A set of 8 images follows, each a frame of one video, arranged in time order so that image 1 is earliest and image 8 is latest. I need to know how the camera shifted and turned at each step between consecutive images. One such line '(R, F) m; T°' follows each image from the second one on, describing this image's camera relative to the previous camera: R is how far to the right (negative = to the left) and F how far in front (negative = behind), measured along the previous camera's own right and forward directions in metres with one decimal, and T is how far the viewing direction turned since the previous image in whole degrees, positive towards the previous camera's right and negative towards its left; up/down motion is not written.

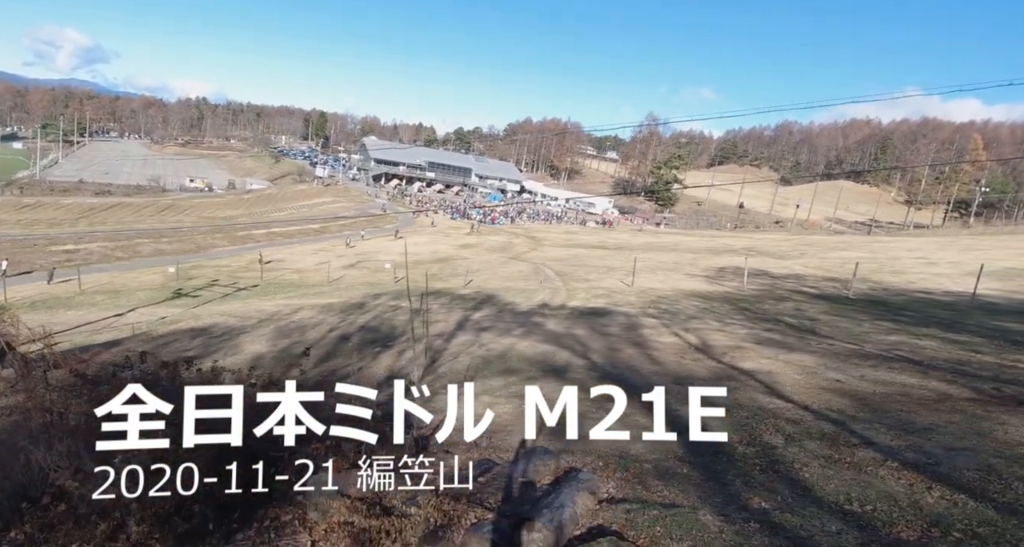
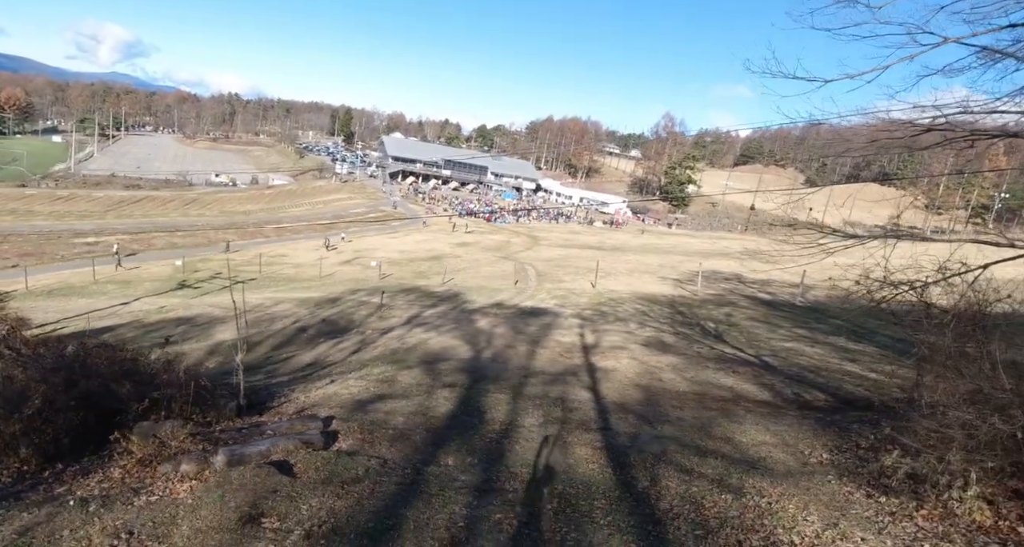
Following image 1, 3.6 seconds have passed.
(+3.2, -1.8) m; -3°
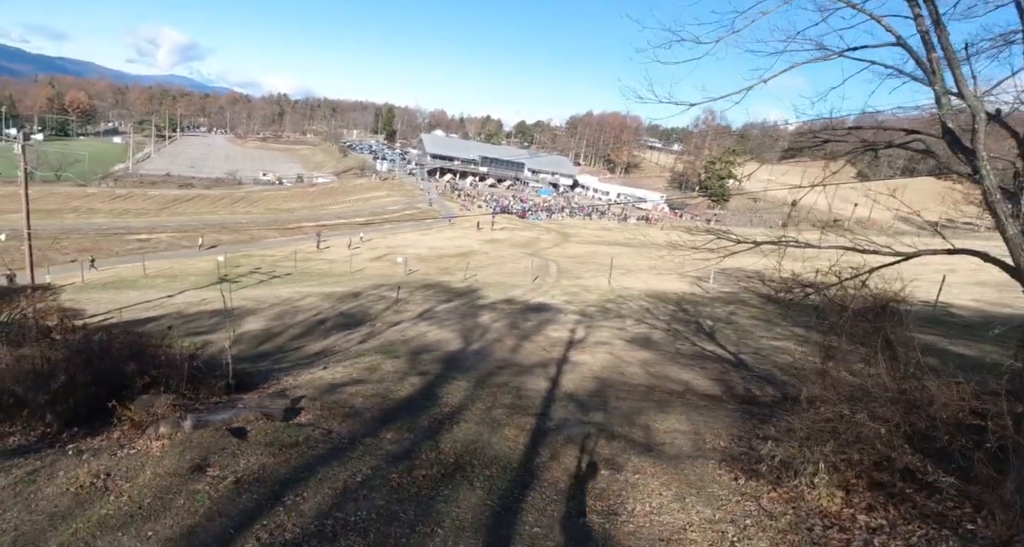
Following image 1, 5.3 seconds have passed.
(+1.6, -1.0) m; -5°
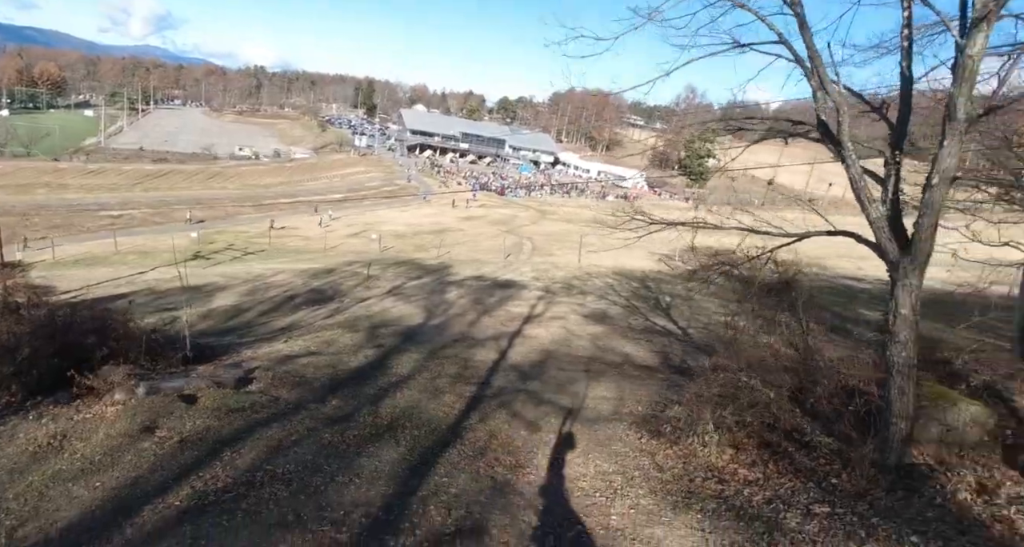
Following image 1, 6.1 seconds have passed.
(+0.7, -0.6) m; +2°
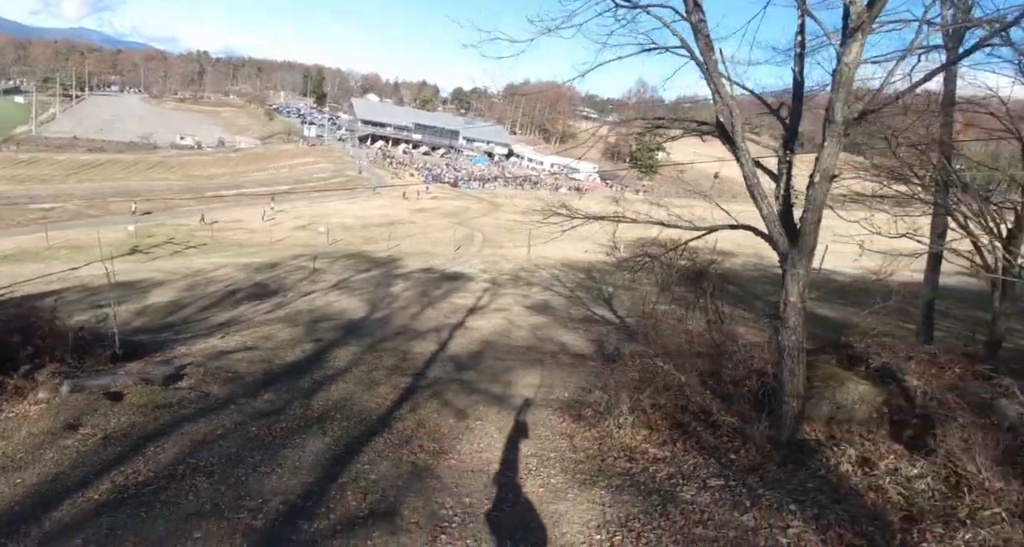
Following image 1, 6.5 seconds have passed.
(+0.4, -0.3) m; +4°
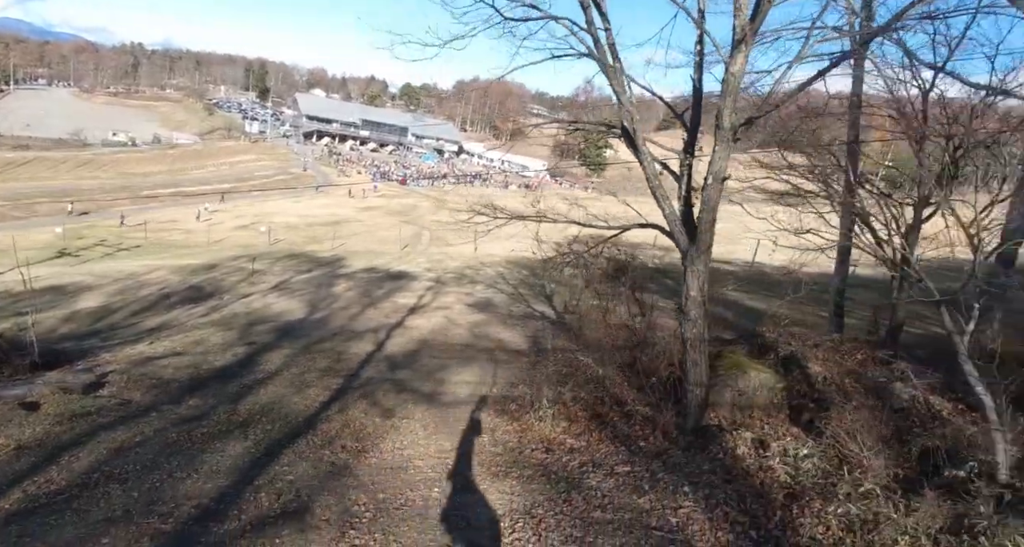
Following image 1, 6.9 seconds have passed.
(+0.4, -0.3) m; +5°
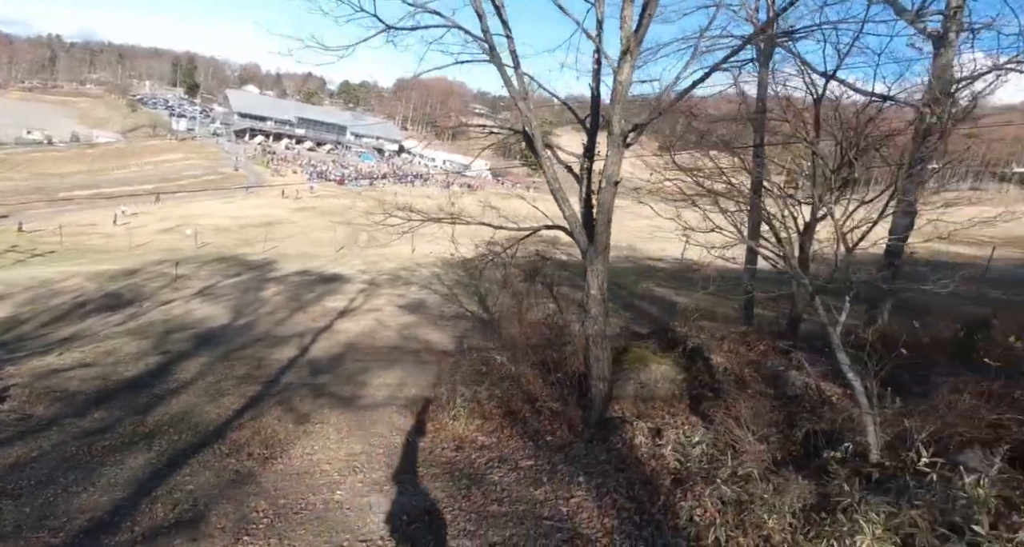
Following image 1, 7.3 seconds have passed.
(+0.5, -0.2) m; +5°
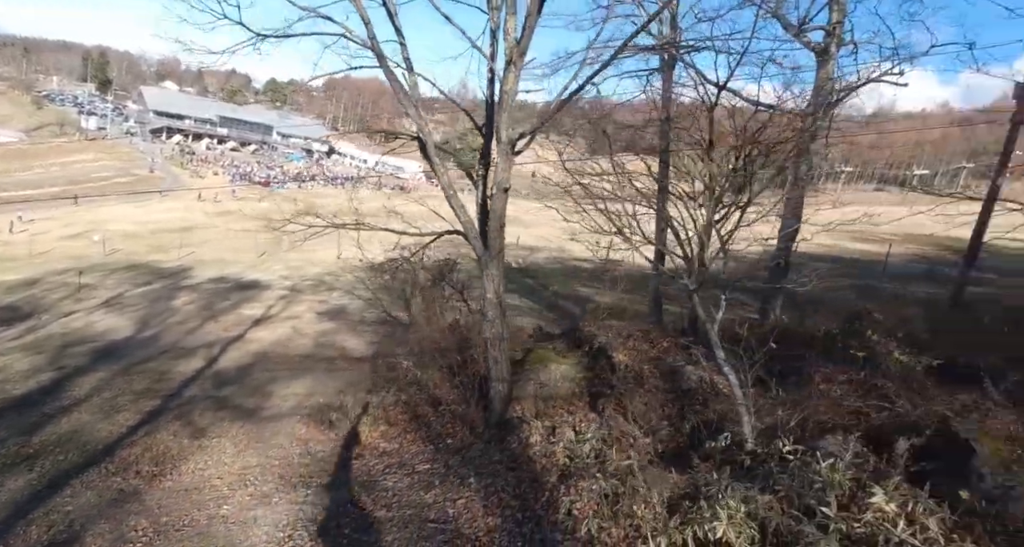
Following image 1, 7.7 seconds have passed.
(+0.5, -0.2) m; +6°
